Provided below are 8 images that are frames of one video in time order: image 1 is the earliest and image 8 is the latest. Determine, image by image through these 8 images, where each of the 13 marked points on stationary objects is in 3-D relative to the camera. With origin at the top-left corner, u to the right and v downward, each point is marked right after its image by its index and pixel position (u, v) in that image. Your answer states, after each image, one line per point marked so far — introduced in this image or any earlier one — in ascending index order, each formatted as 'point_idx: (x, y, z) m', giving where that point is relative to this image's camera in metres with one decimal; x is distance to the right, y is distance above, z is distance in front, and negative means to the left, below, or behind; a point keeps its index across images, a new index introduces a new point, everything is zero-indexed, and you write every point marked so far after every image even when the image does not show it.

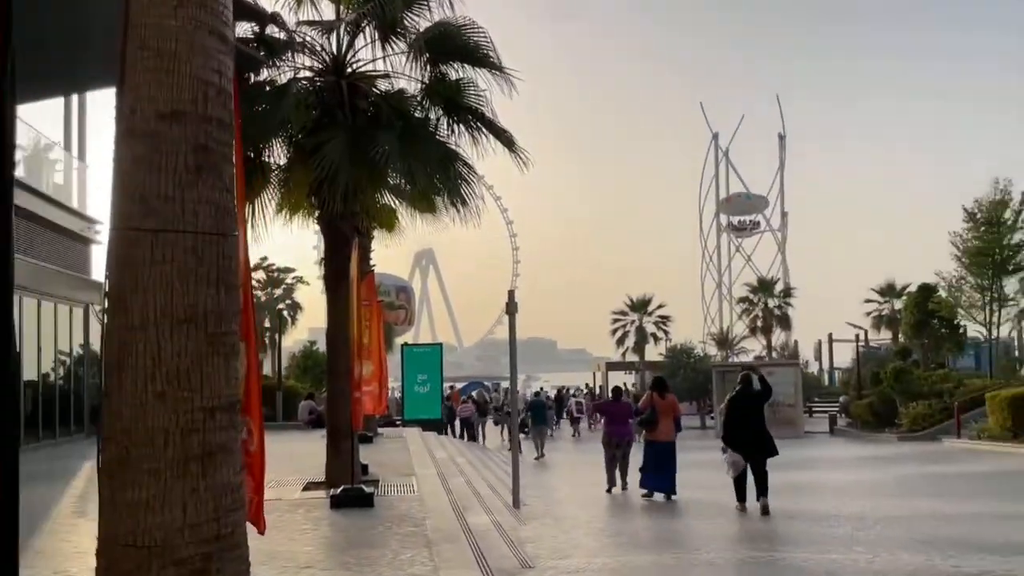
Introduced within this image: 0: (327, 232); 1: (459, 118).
0: (-3.0, +0.9, +13.4) m
1: (-0.9, +2.9, +14.2) m
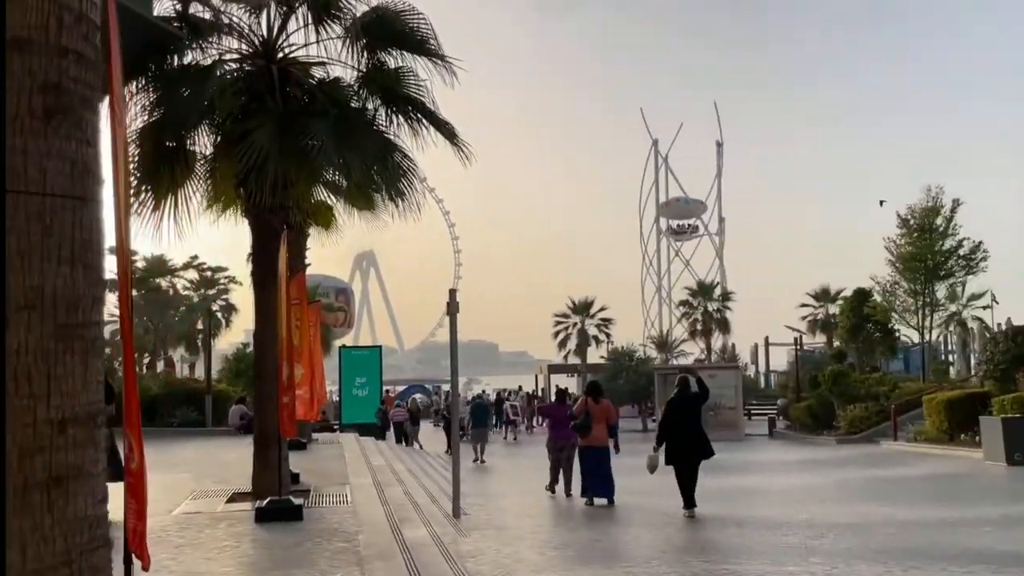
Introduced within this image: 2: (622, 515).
0: (-3.9, +0.9, +12.5) m
1: (-1.9, +2.9, +13.5) m
2: (+1.8, -3.7, +13.3) m
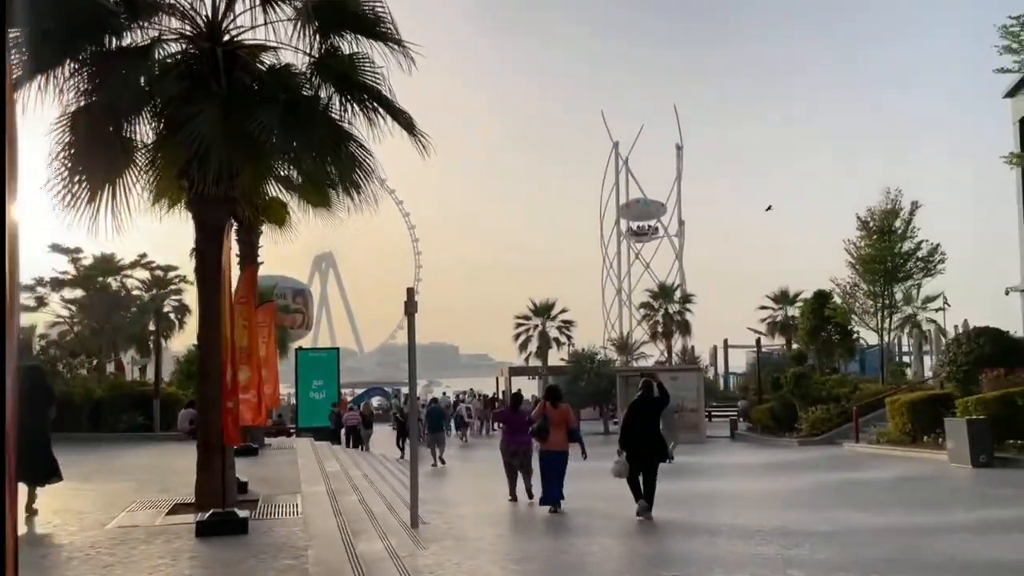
0: (-4.5, +1.0, +11.7) m
1: (-2.5, +3.0, +12.8) m
2: (+1.2, -3.6, +12.8) m
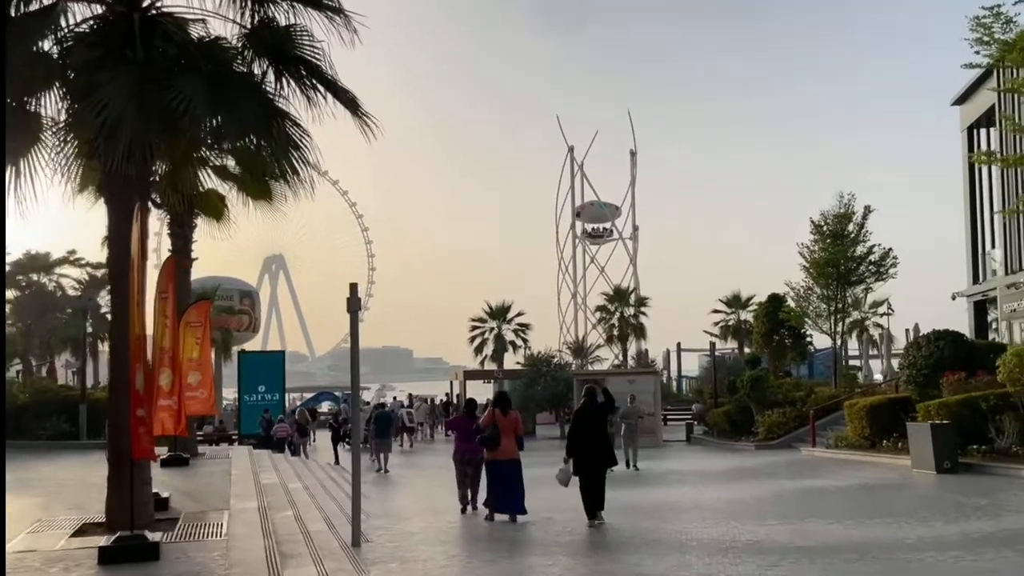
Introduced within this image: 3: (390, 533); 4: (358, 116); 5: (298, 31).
0: (-5.1, +1.1, +10.5) m
1: (-3.1, +3.0, +11.7) m
2: (+0.4, -3.6, +11.8) m
3: (-1.9, -3.8, +12.9) m
4: (-2.2, +2.4, +11.8) m
5: (-3.0, +3.6, +11.5) m
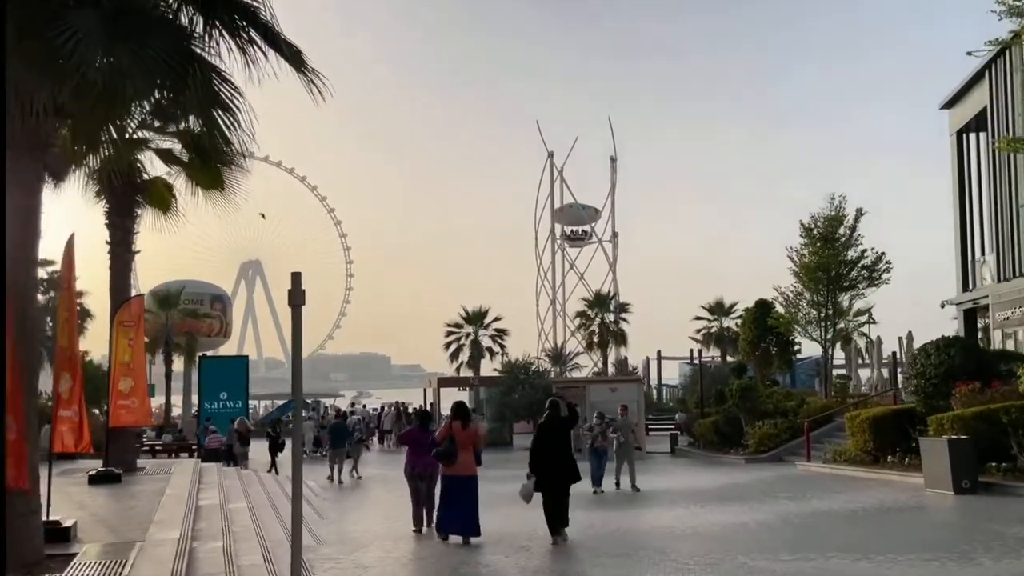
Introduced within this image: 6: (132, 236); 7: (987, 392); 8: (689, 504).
0: (-5.4, +1.2, +8.5) m
1: (-3.4, +3.2, +9.8) m
2: (+0.1, -3.5, +10.0) m
3: (-2.3, -3.7, +11.0) m
4: (-2.5, +2.6, +10.0) m
5: (-3.3, +3.7, +9.7) m
6: (-8.8, +1.3, +19.1) m
7: (+10.6, -2.3, +18.5) m
8: (+3.5, -4.2, +16.0) m
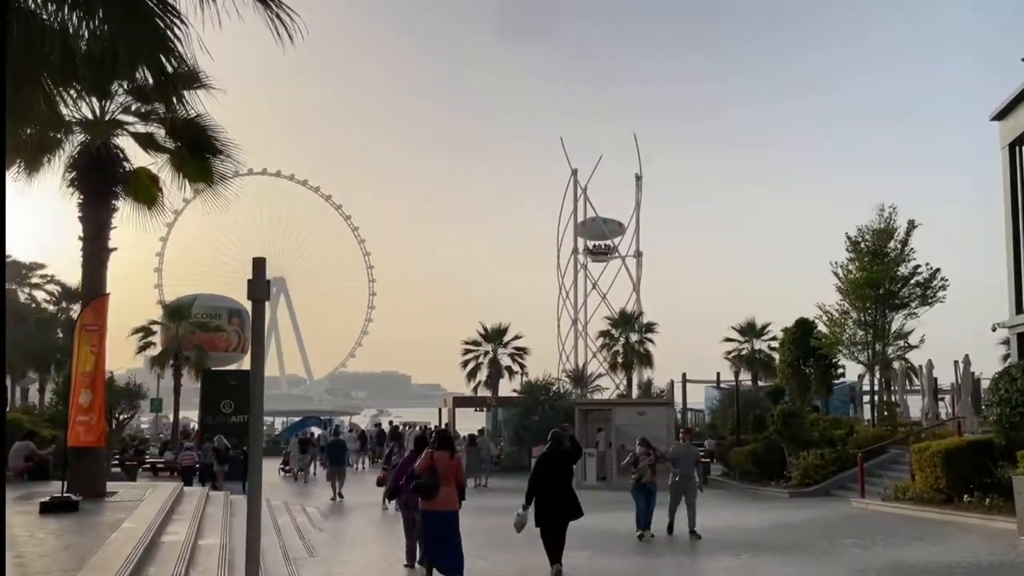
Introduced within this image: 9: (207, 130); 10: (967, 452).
0: (-5.2, +1.4, +6.5) m
1: (-3.2, +3.3, +7.7) m
2: (+0.3, -3.4, +7.6) m
3: (-2.1, -3.6, +8.7) m
4: (-2.3, +2.7, +7.8) m
5: (-3.0, +3.8, +7.6) m
6: (-8.3, +1.2, +17.1) m
7: (+11.0, -2.6, +15.9) m
8: (+3.8, -4.3, +13.6) m
9: (-6.4, +3.3, +17.3) m
10: (+9.7, -3.5, +17.5) m
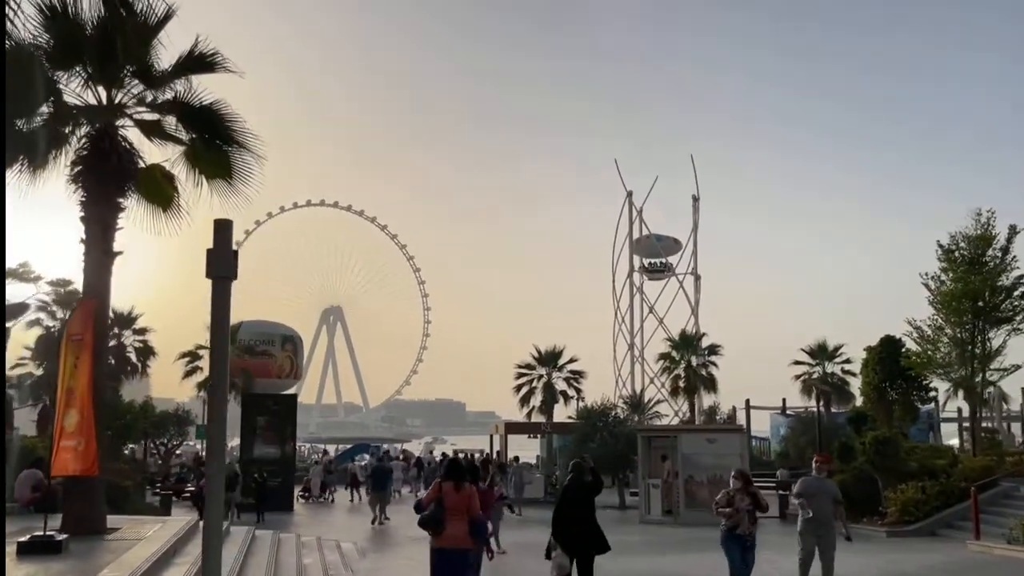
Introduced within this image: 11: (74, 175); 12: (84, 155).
0: (-4.9, +1.6, +4.5) m
1: (-2.8, +3.5, +5.7) m
2: (+0.7, -3.2, +5.2) m
3: (-1.6, -3.4, +6.3) m
4: (-1.9, +2.9, +5.7) m
5: (-2.7, +4.0, +5.6) m
6: (-7.3, +1.0, +15.3) m
7: (+12.0, -2.5, +12.7) m
8: (+4.6, -4.3, +10.8) m
9: (-5.4, +3.2, +15.4) m
10: (+10.7, -3.5, +14.4) m
11: (-8.2, +2.1, +15.4) m
12: (-7.8, +2.4, +15.1) m
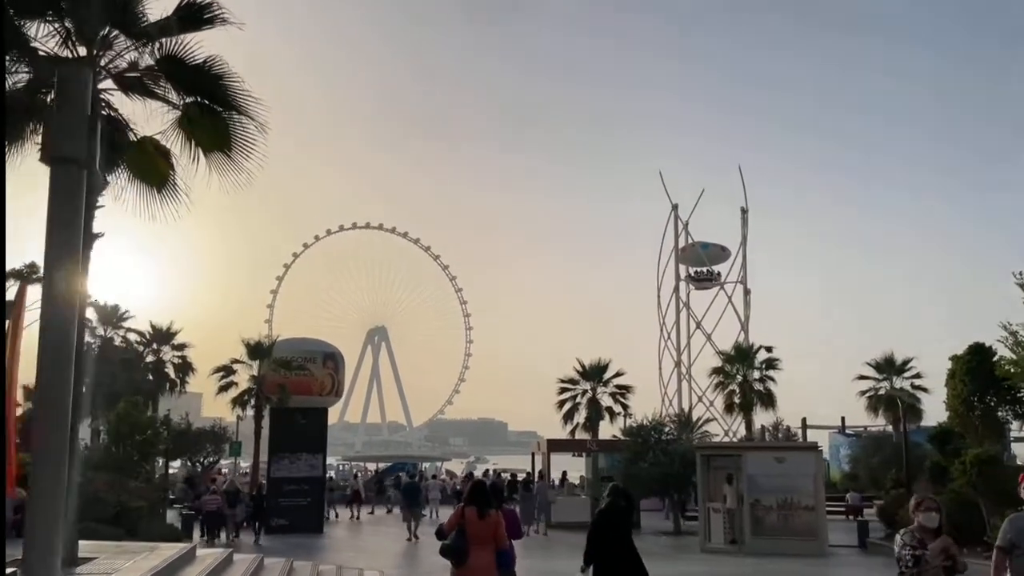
0: (-4.7, +2.1, +2.3) m
1: (-2.6, +3.9, +3.4) m
2: (+0.9, -2.7, +2.6) m
3: (-1.3, -3.0, +3.8) m
4: (-1.6, +3.3, +3.4) m
5: (-2.4, +4.5, +3.3) m
6: (-6.6, +1.2, +13.2) m
7: (+12.5, -2.2, +9.6) m
8: (+5.1, -3.9, +8.0) m
9: (-4.7, +3.3, +13.3) m
10: (+11.4, -3.2, +11.3) m
11: (-7.5, +2.3, +13.4) m
12: (-7.1, +2.6, +13.1) m
